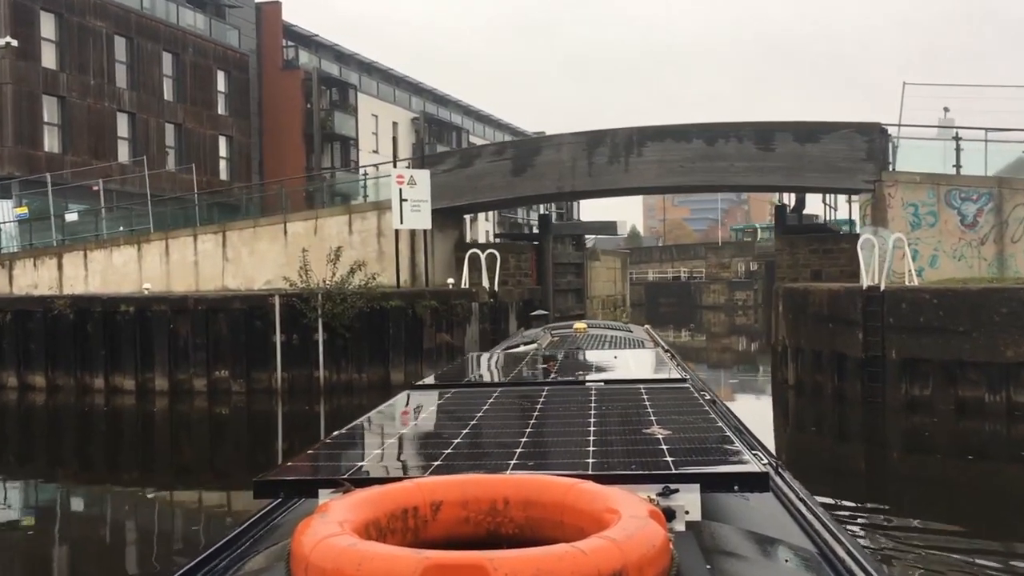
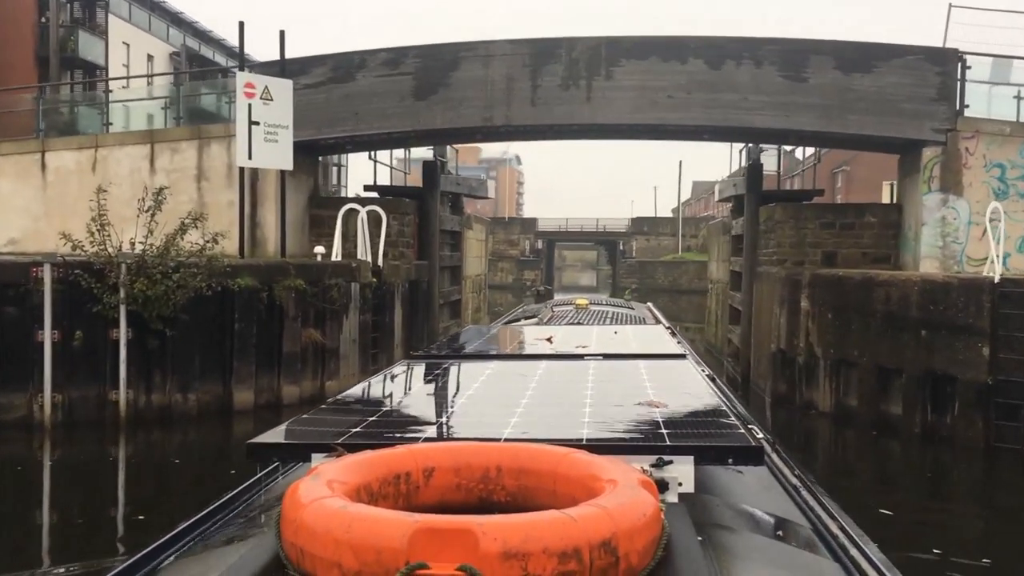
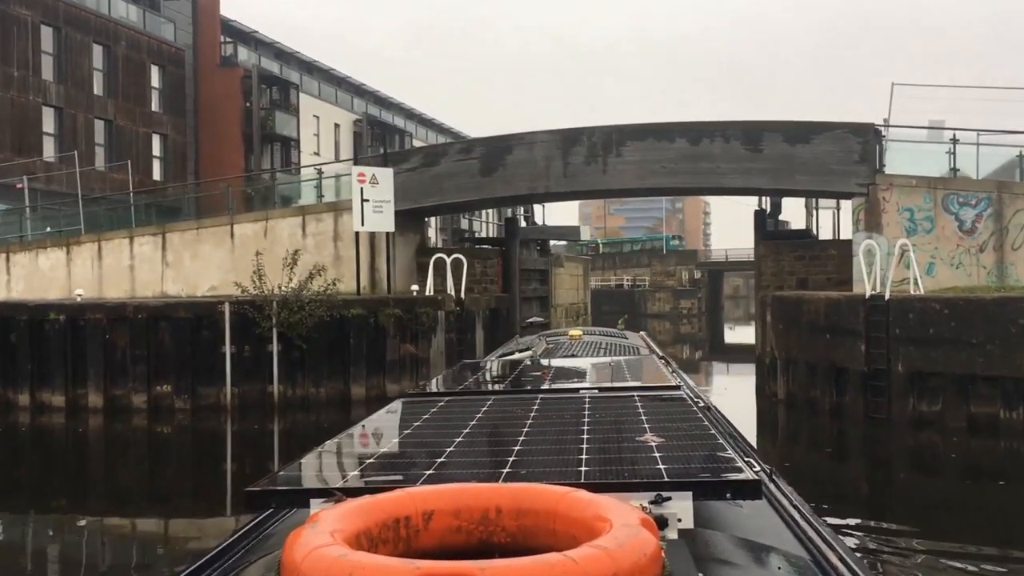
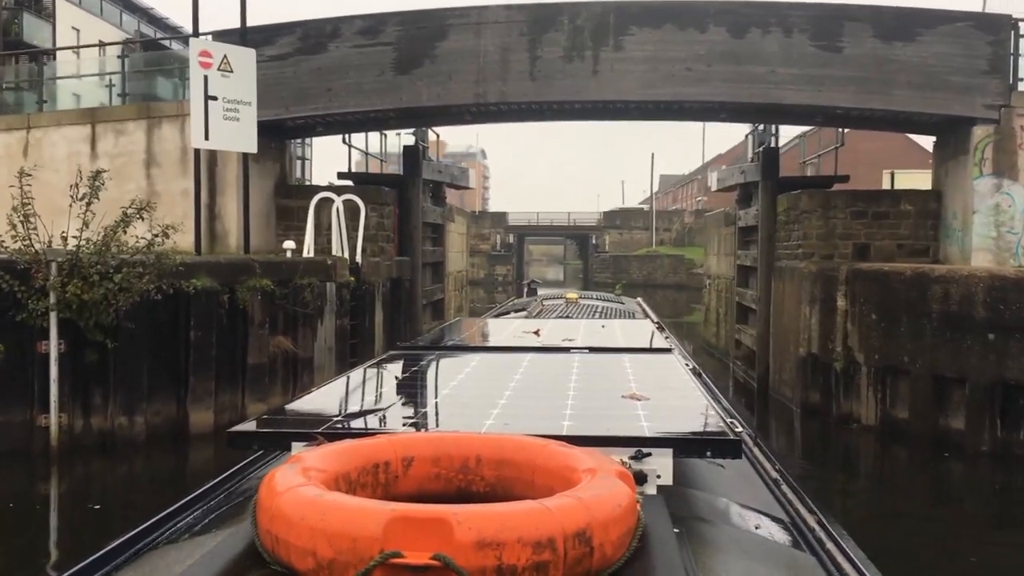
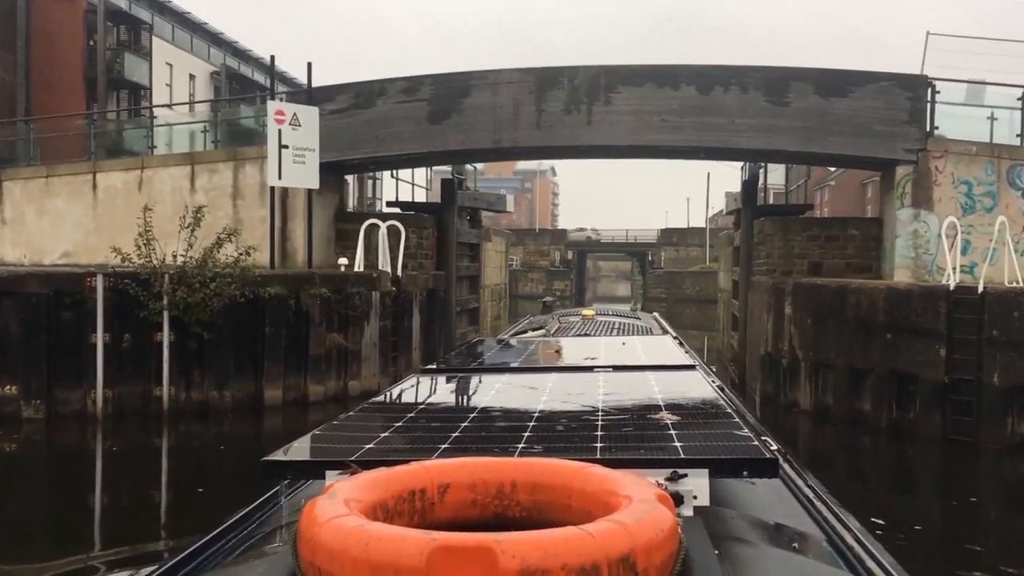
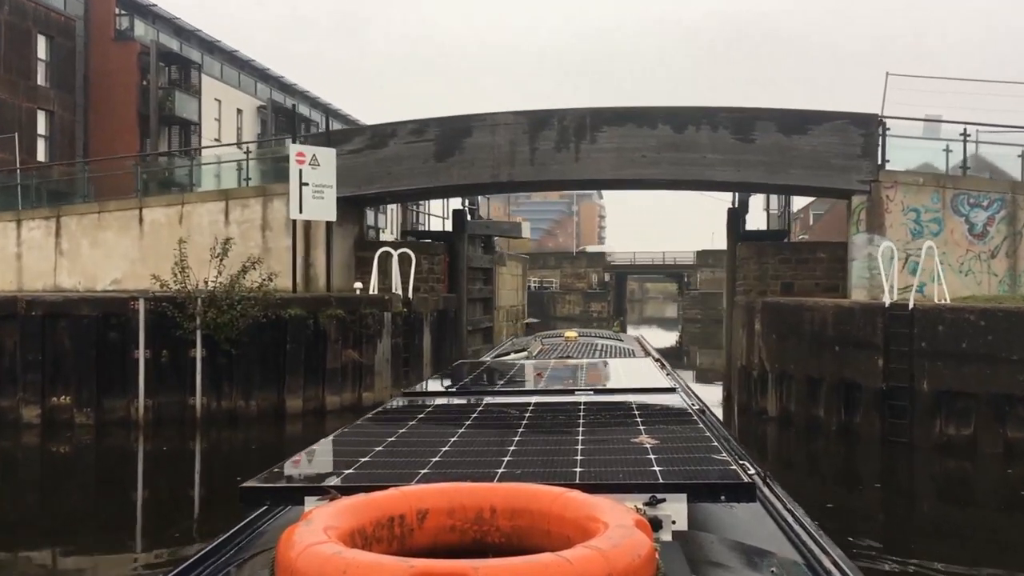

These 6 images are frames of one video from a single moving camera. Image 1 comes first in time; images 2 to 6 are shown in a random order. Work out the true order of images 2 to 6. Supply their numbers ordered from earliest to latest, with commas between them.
3, 6, 5, 2, 4
